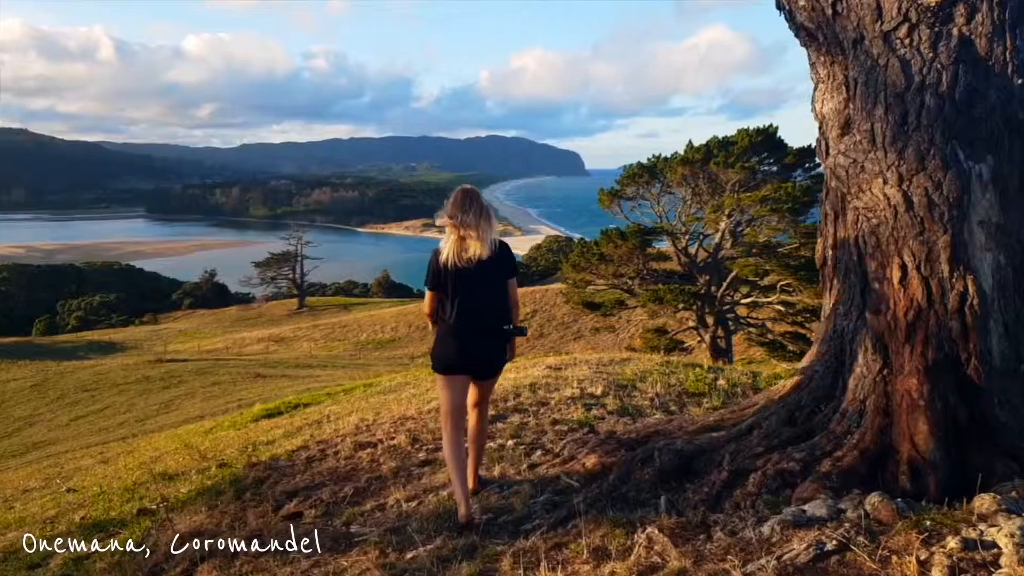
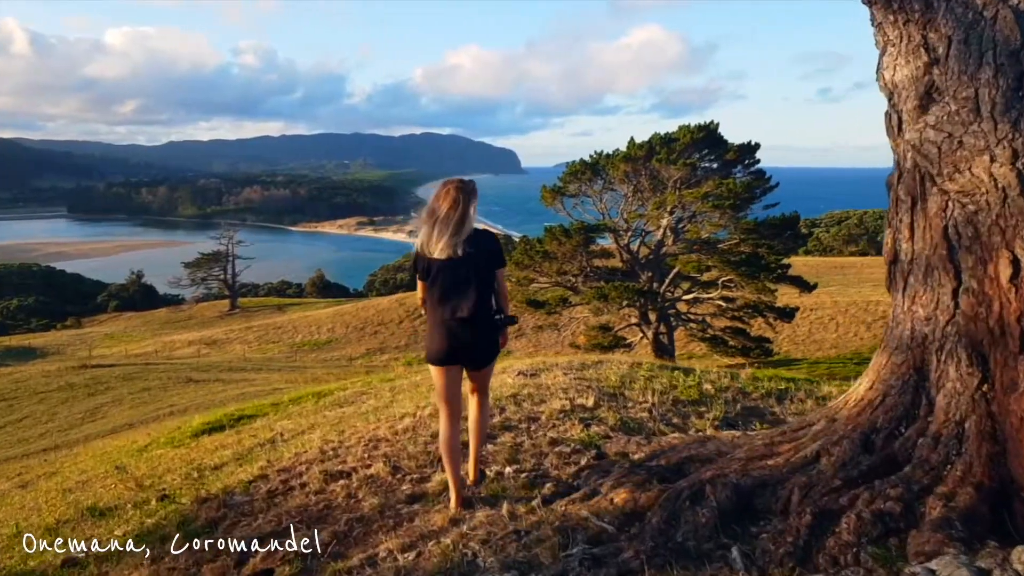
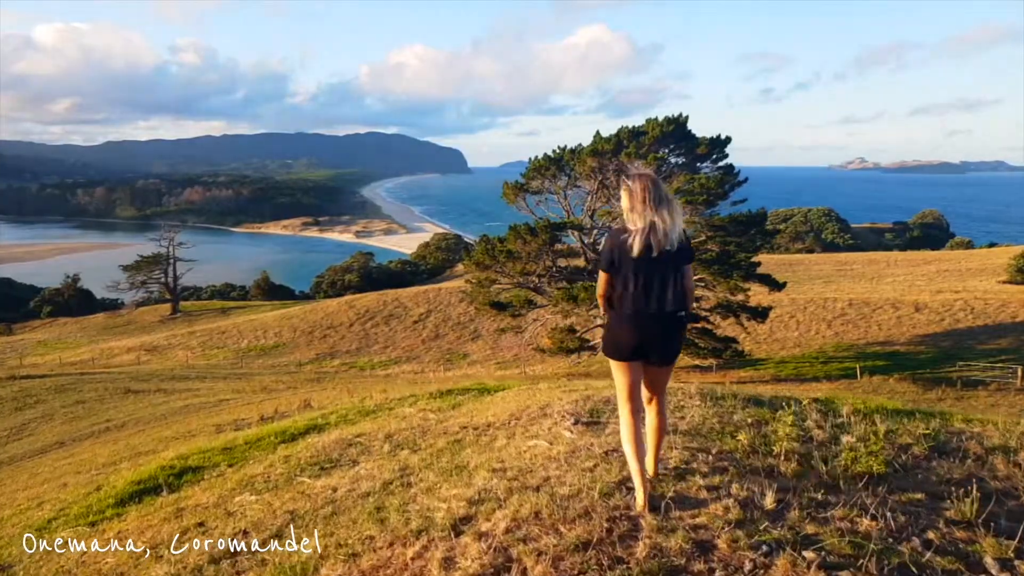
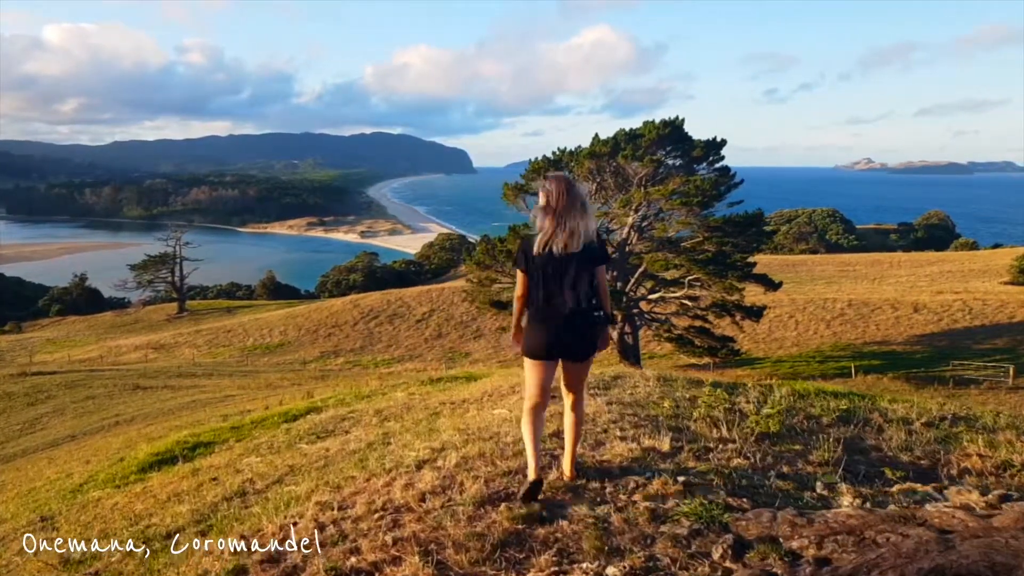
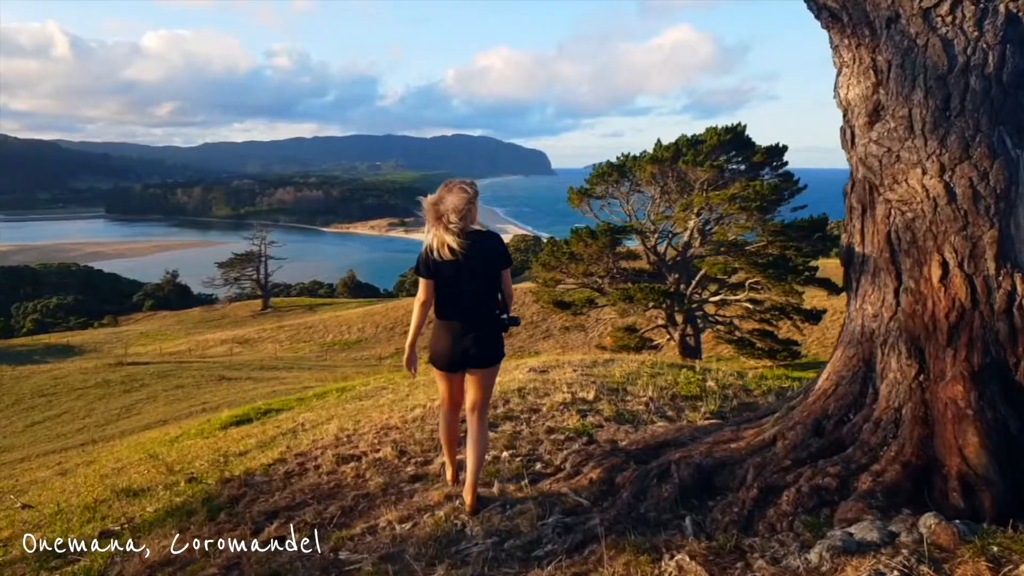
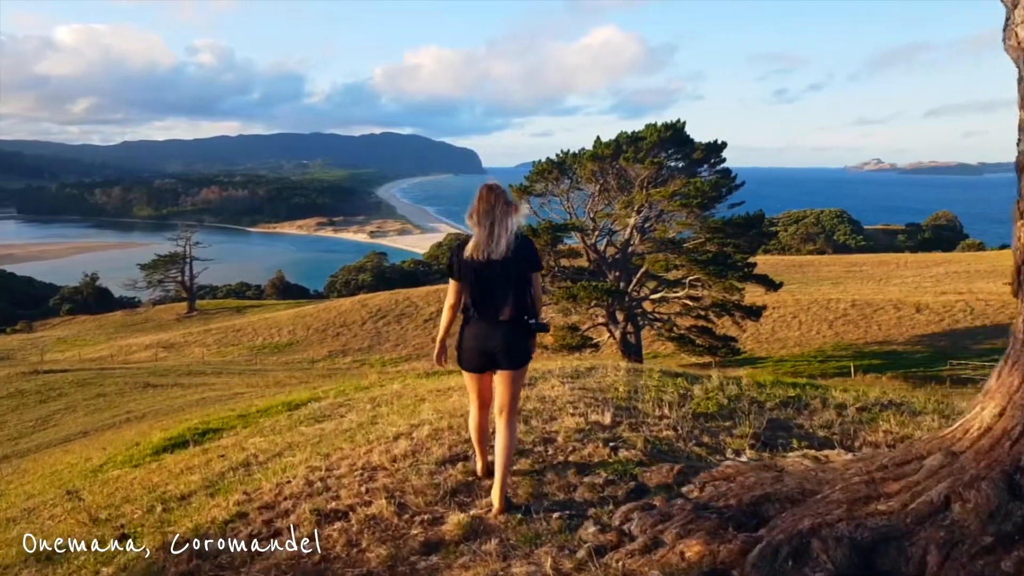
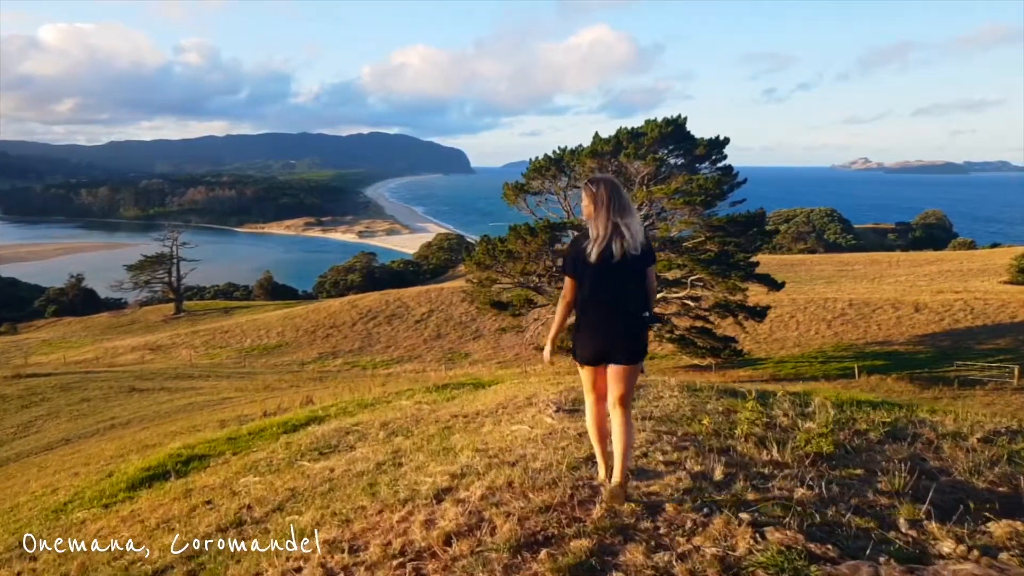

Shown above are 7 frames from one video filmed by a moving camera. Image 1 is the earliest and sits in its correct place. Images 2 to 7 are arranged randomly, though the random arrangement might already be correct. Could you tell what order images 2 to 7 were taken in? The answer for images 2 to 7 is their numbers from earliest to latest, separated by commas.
5, 2, 6, 4, 7, 3
